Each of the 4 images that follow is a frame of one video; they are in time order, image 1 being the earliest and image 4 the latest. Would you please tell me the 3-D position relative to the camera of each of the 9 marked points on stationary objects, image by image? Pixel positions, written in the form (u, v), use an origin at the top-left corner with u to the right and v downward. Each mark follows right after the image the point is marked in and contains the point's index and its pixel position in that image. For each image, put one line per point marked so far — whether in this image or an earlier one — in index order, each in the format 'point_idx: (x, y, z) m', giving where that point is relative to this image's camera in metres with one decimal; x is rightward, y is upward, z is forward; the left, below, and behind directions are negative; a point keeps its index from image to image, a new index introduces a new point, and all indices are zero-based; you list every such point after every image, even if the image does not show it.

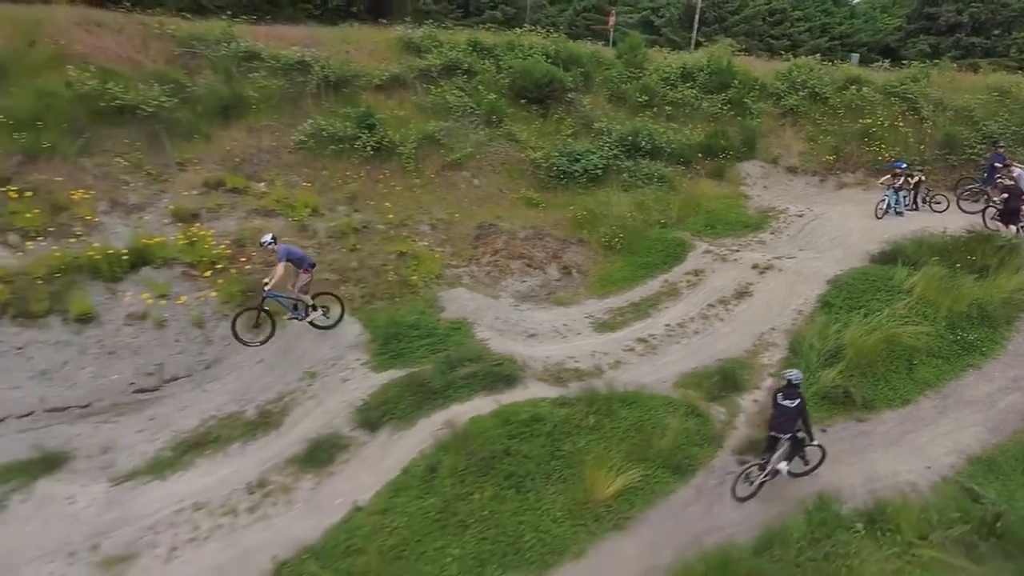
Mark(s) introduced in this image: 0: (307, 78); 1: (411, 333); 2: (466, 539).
0: (-6.4, +6.5, +18.6) m
1: (-1.8, -0.8, +11.2) m
2: (-0.6, -3.0, +7.2) m
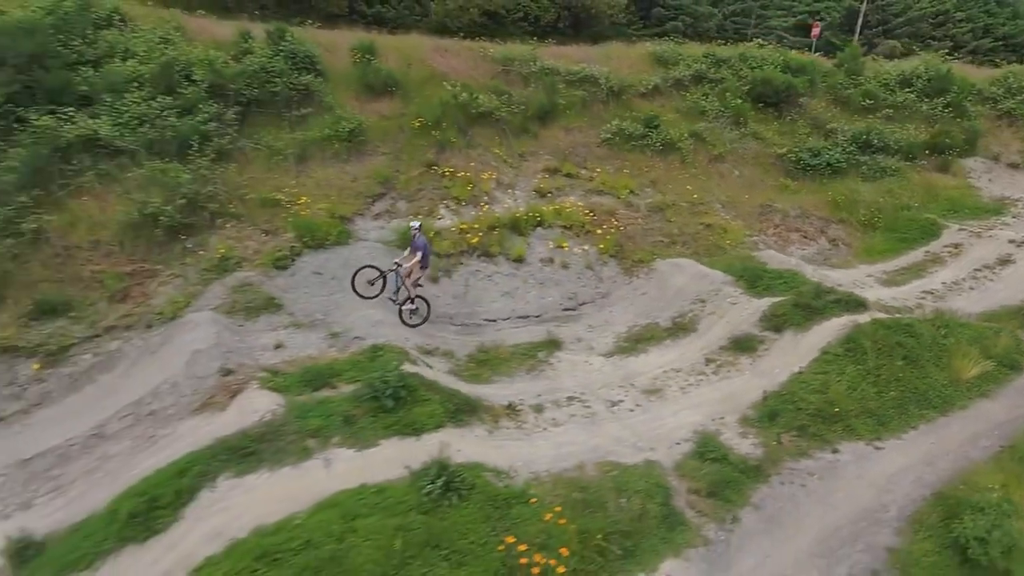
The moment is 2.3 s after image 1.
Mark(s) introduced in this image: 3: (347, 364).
0: (+3.3, +7.8, +23.3) m
1: (+6.5, +0.3, +15.4) m
2: (+7.2, -1.9, +11.3) m
3: (-3.0, -1.4, +11.0) m
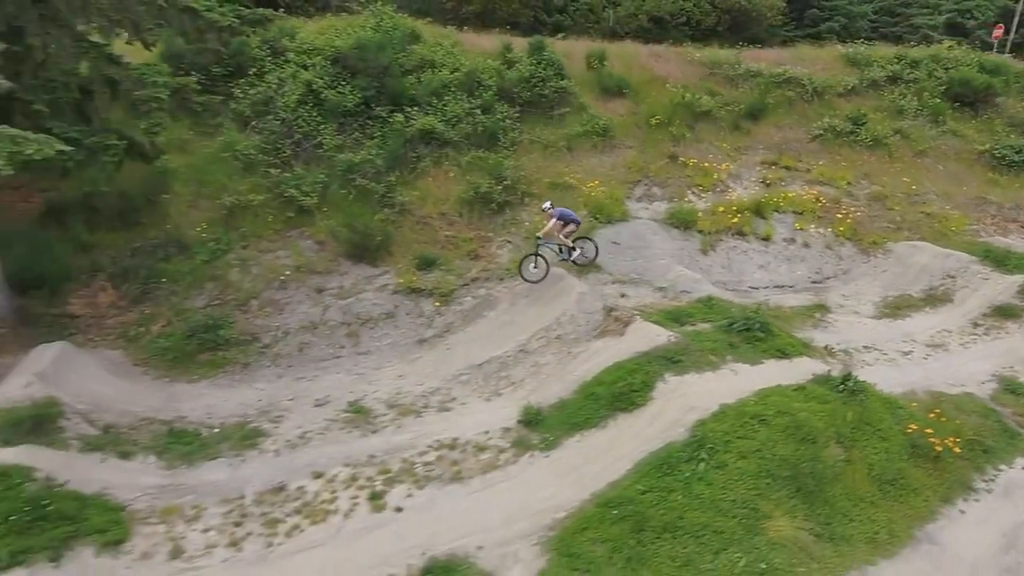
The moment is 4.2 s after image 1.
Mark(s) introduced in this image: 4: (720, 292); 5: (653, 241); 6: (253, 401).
0: (+12.3, +8.5, +25.4) m
1: (+14.3, +0.9, +17.2) m
2: (+14.4, -1.4, +13.1) m
3: (+4.3, -0.5, +14.0) m
4: (+5.4, -0.2, +15.7) m
5: (+4.2, +1.4, +17.8) m
6: (-5.5, -2.4, +12.5) m
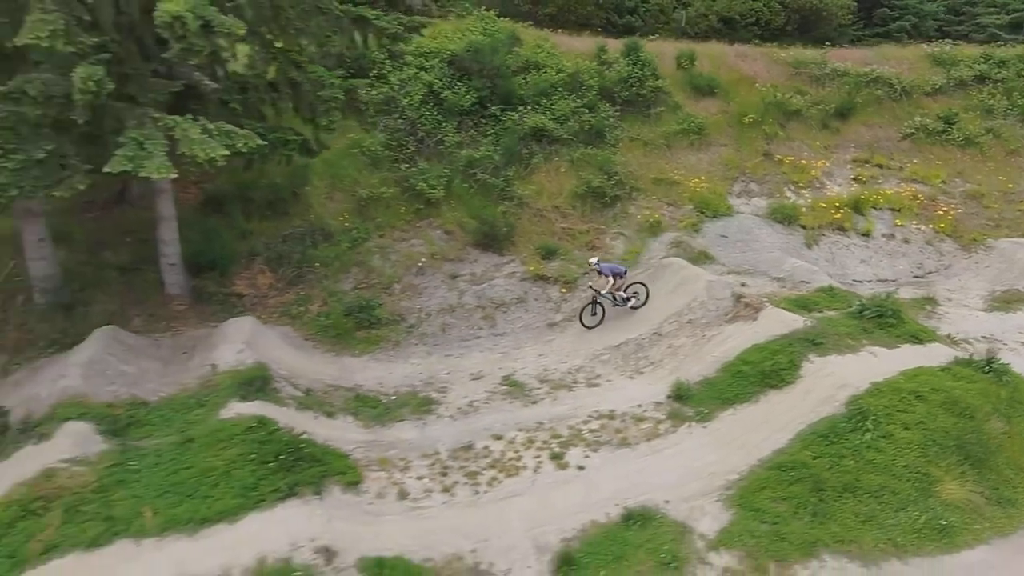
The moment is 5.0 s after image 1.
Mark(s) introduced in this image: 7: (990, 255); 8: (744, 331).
0: (+16.3, +8.6, +25.8) m
1: (+17.8, +1.0, +17.4) m
2: (+17.6, -1.3, +13.3) m
3: (+7.5, -0.2, +14.7) m
4: (+8.7, +0.1, +16.4) m
5: (+7.7, +1.7, +18.5) m
6: (-2.3, -2.0, +13.7) m
7: (+15.2, +1.0, +18.9) m
8: (+5.2, -1.0, +13.5) m
